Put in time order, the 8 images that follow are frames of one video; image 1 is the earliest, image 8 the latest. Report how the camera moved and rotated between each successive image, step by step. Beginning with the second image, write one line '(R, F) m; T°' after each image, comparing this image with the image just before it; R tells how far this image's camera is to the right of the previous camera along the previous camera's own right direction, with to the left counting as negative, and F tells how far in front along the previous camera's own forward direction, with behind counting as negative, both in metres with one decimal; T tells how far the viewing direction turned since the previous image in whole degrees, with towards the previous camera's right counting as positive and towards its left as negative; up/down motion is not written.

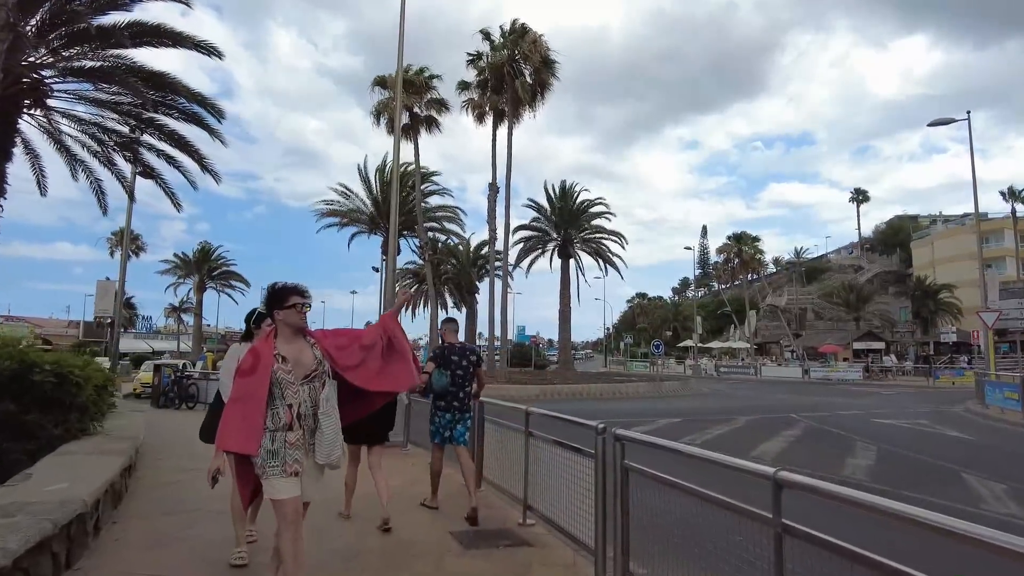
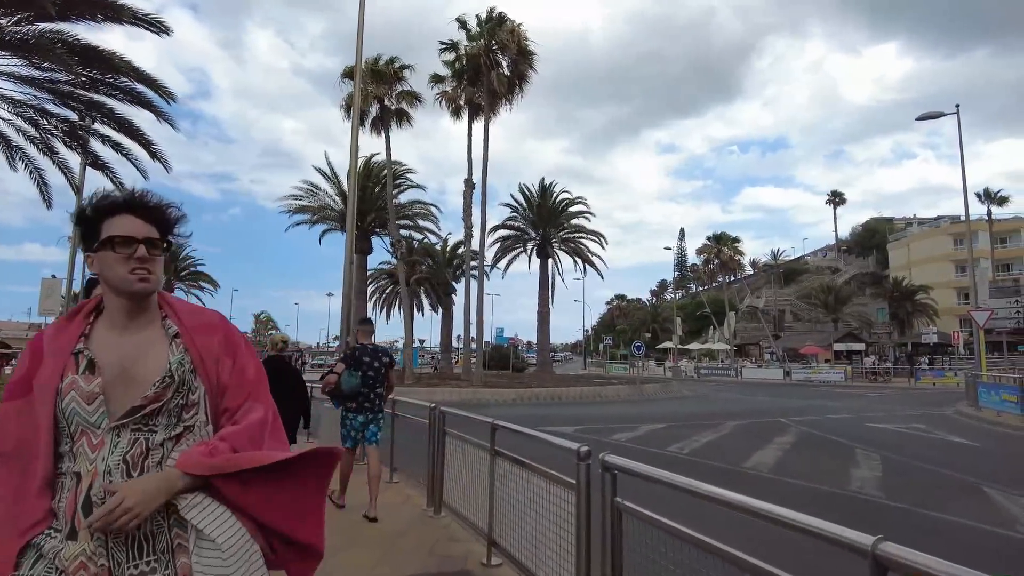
(+0.1, +0.9) m; +2°
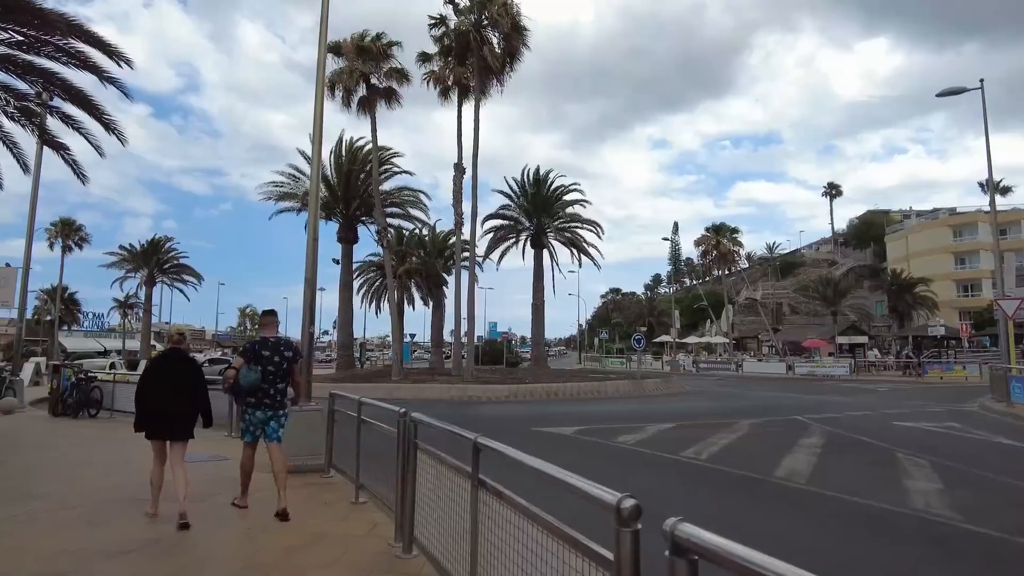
(0.0, +1.2) m; +1°
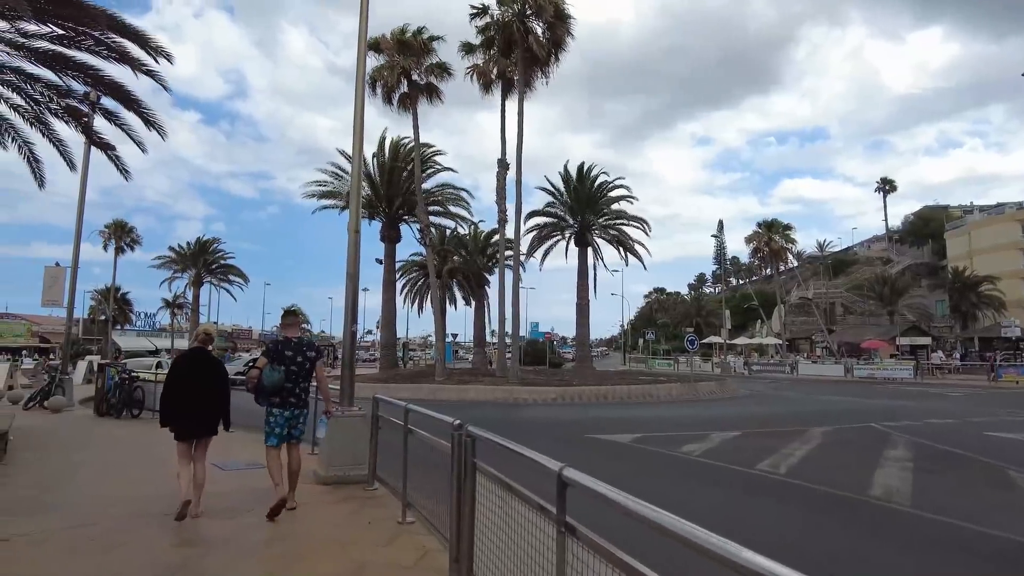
(-0.2, +0.7) m; -3°
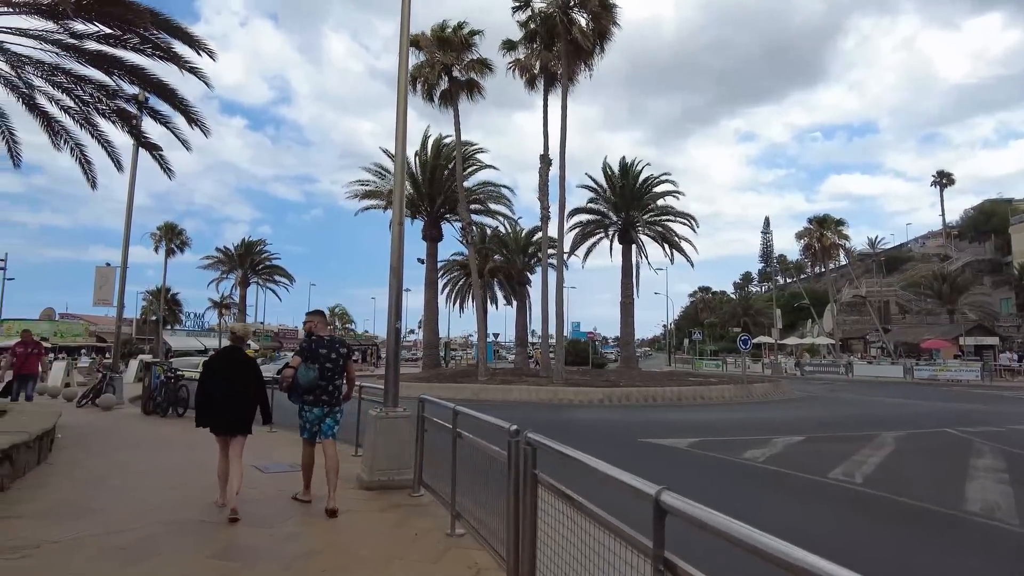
(-0.1, +0.4) m; -3°
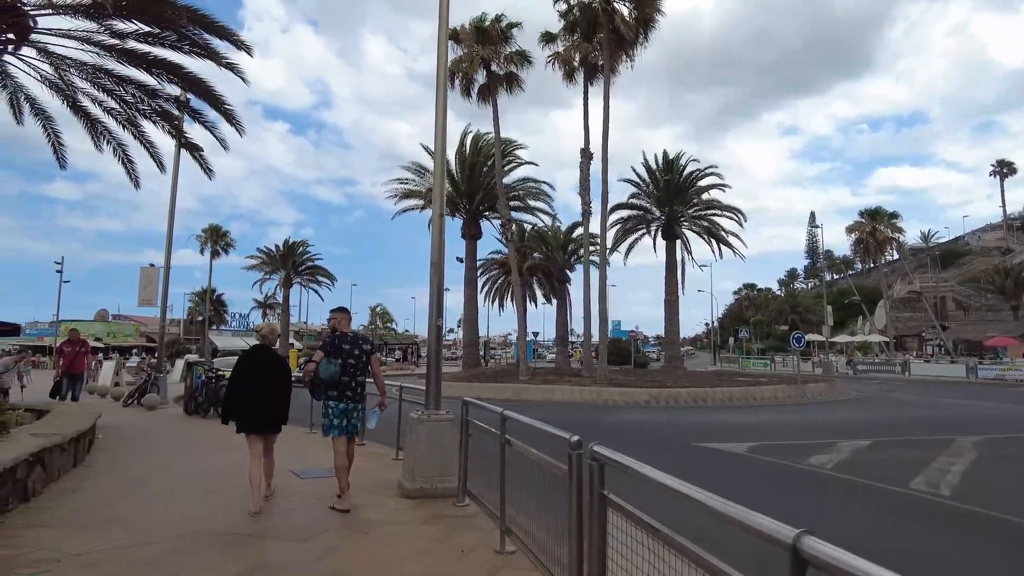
(-0.1, +0.4) m; -3°
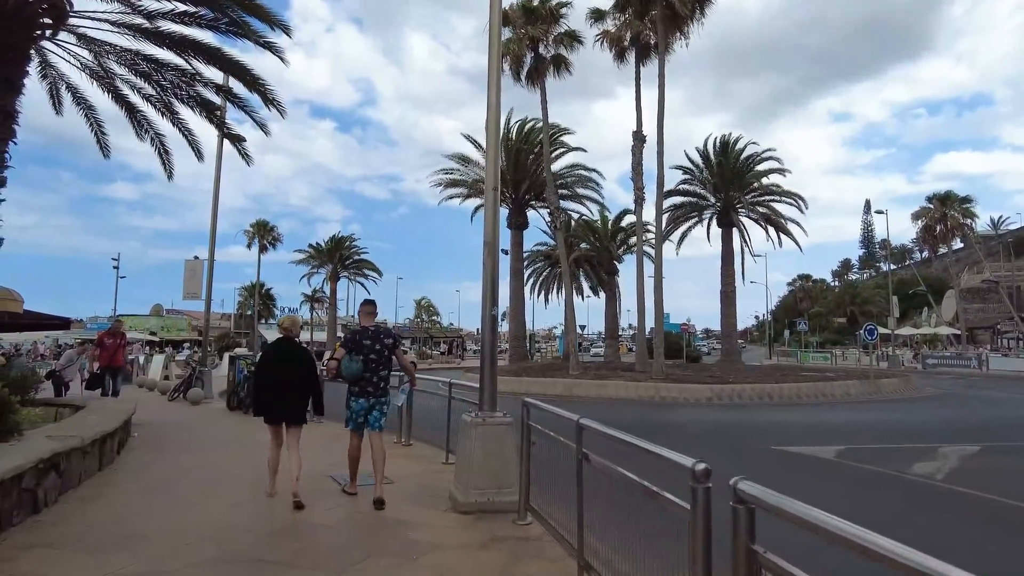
(-0.2, +0.8) m; -4°
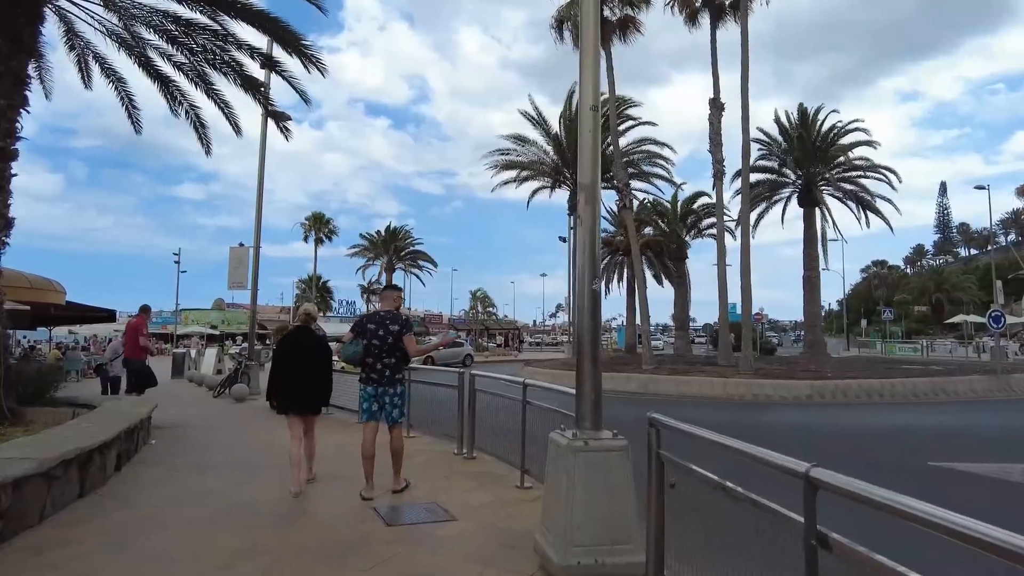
(-0.3, +1.6) m; -5°
